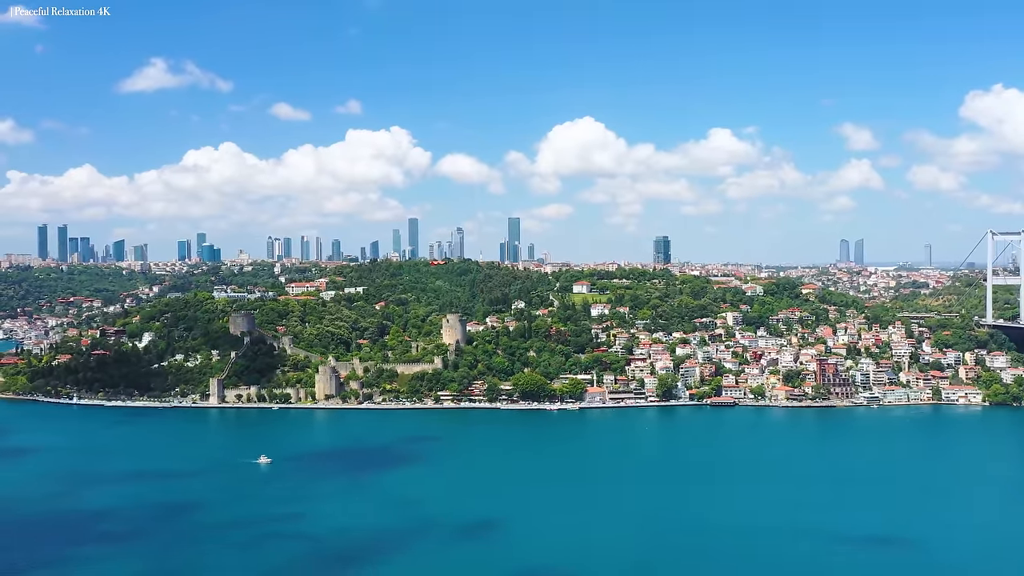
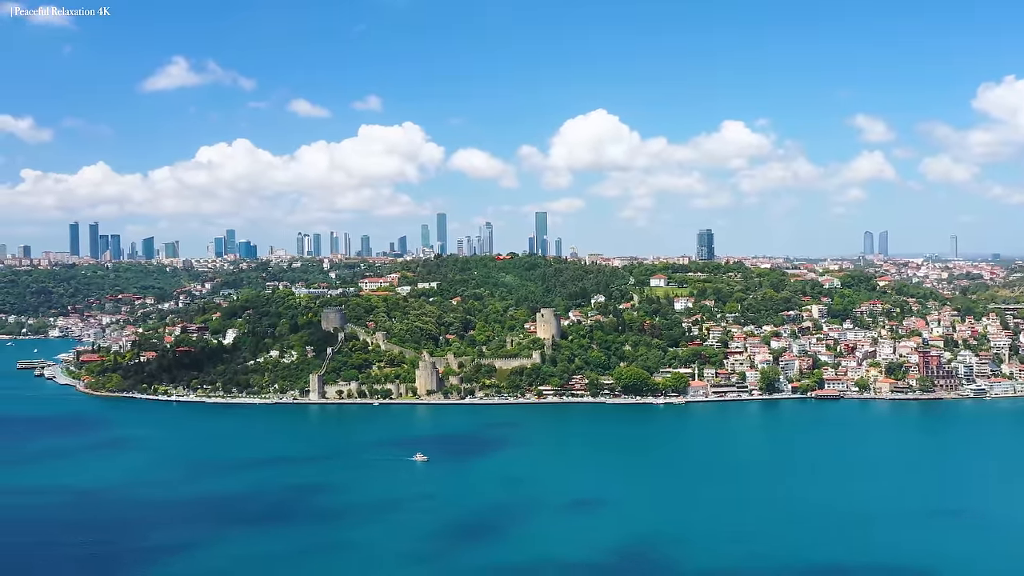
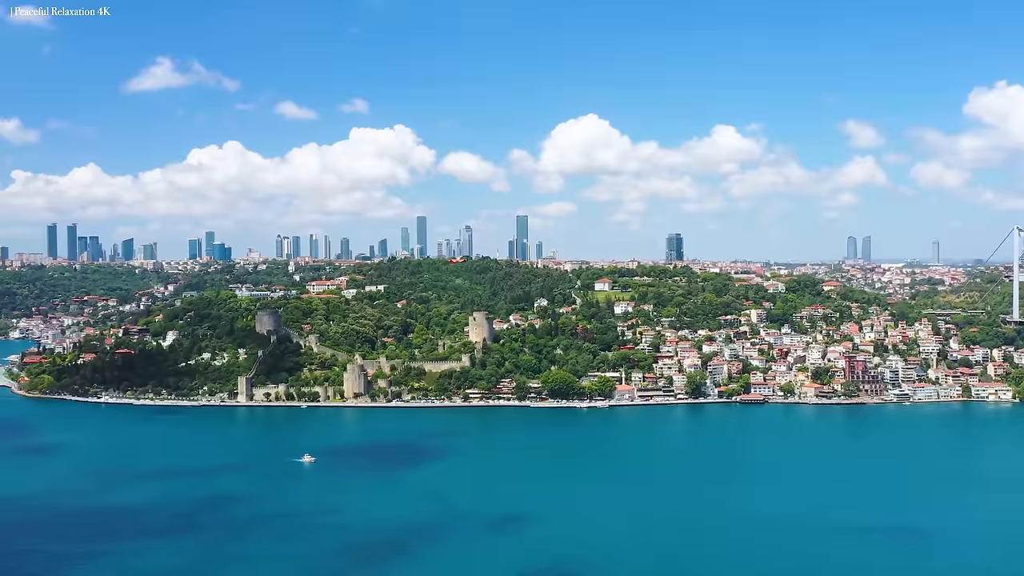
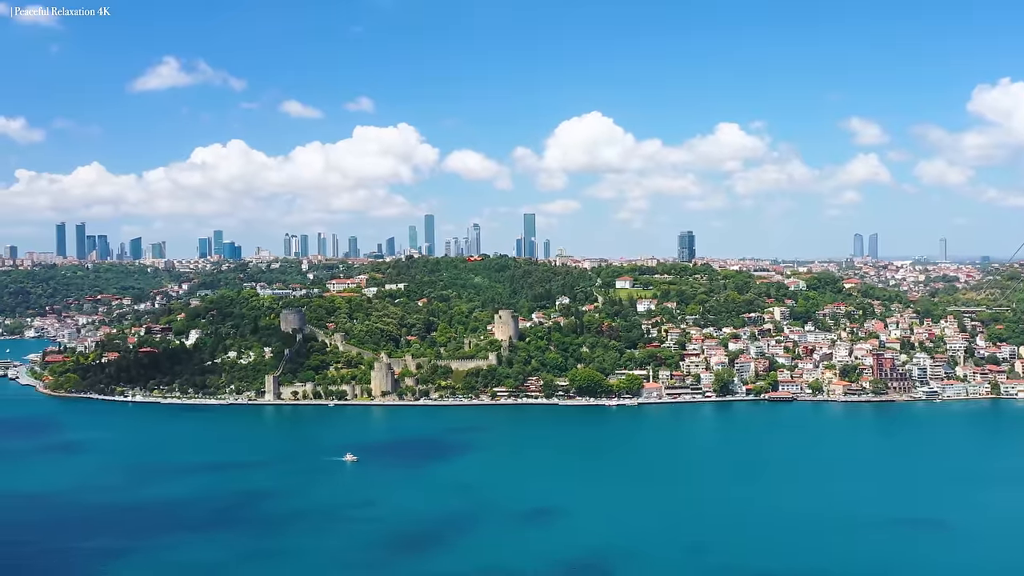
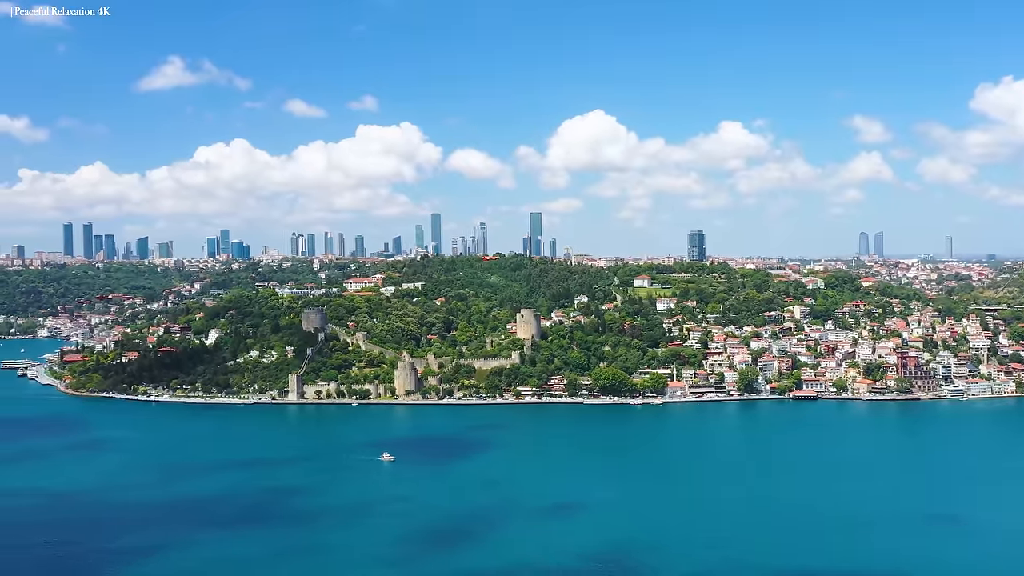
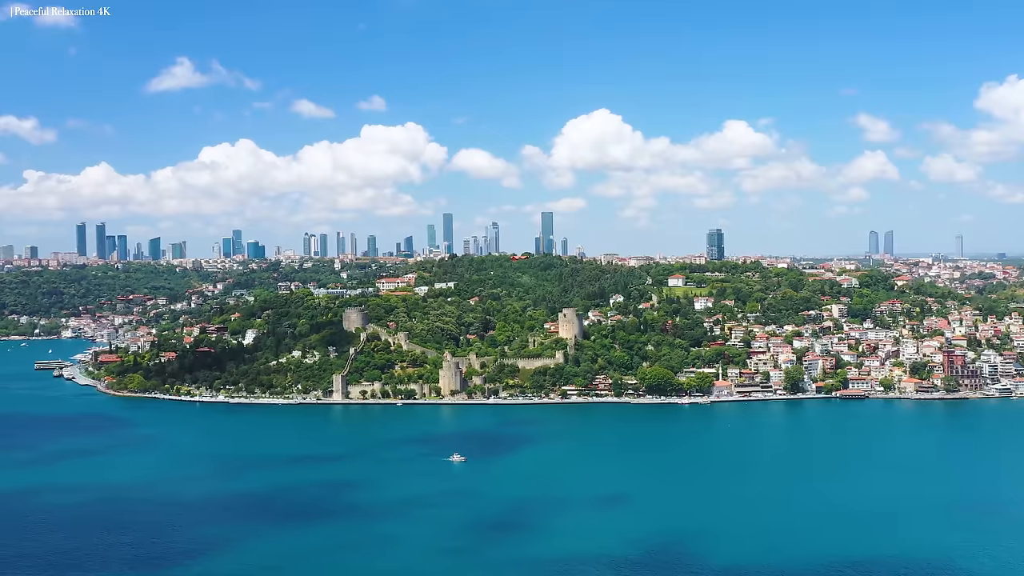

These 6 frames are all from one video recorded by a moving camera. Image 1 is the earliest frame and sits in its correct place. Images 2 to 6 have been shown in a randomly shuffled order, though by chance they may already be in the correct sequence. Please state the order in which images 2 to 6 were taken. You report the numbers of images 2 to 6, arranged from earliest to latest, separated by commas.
3, 4, 5, 2, 6
